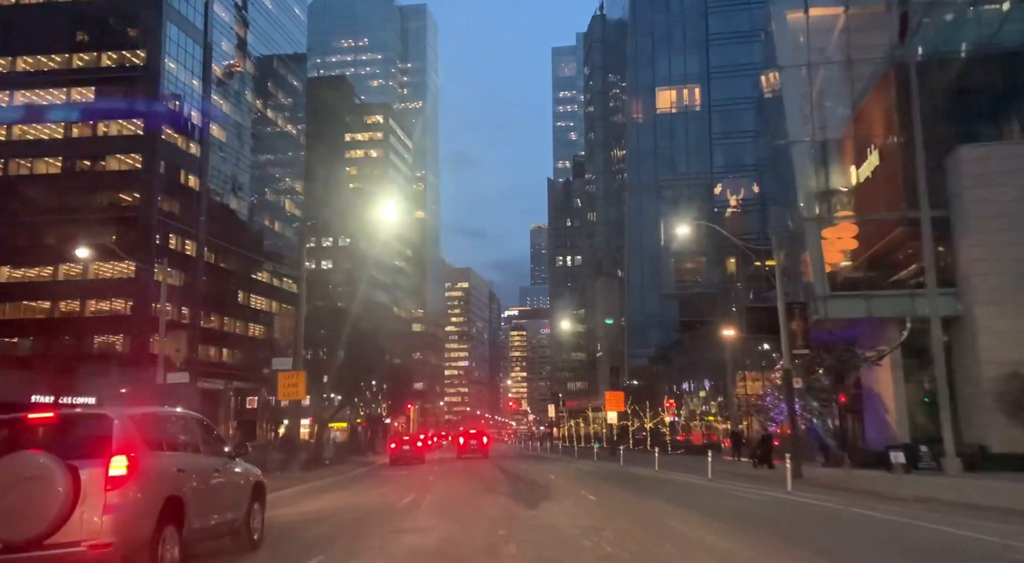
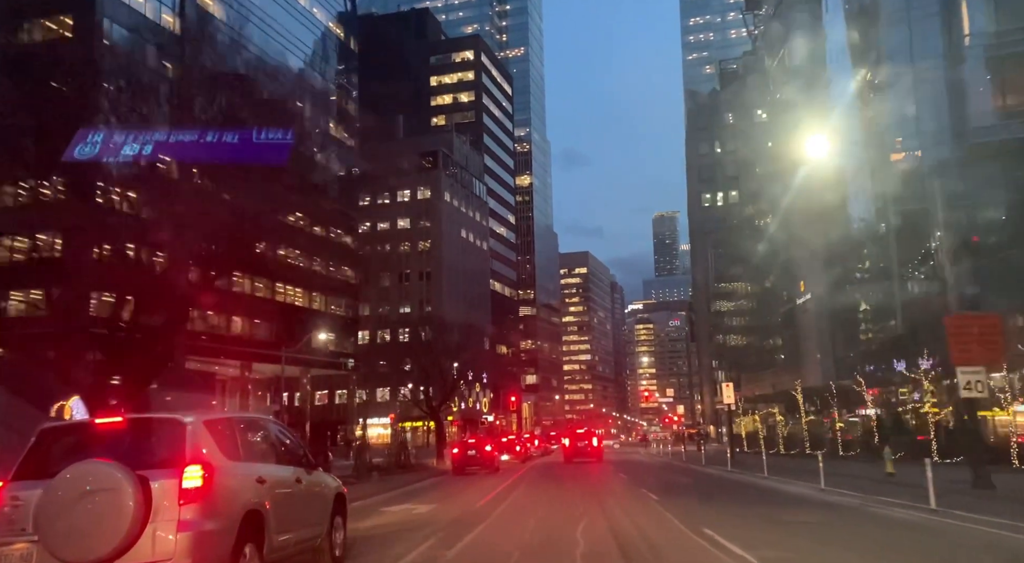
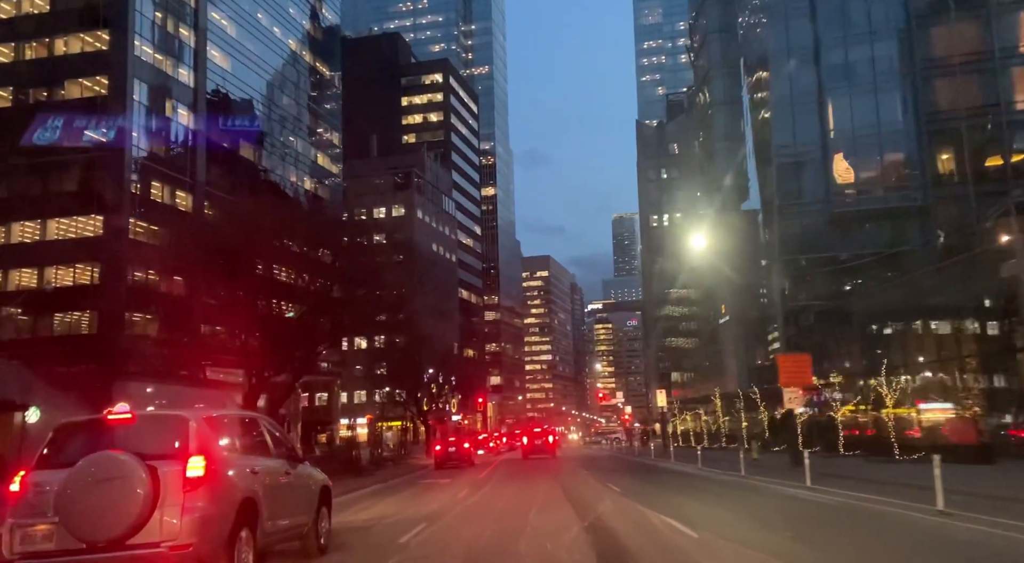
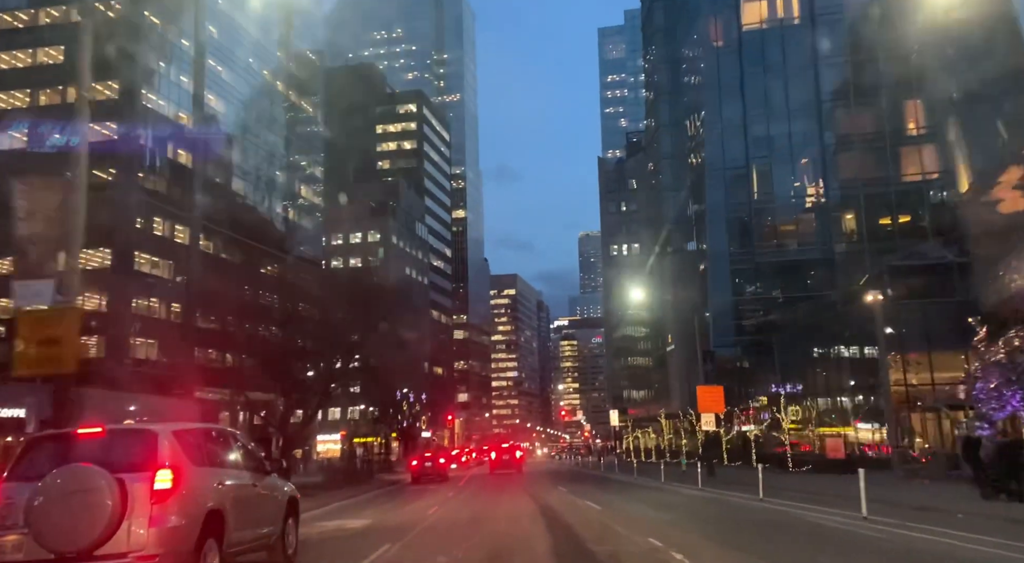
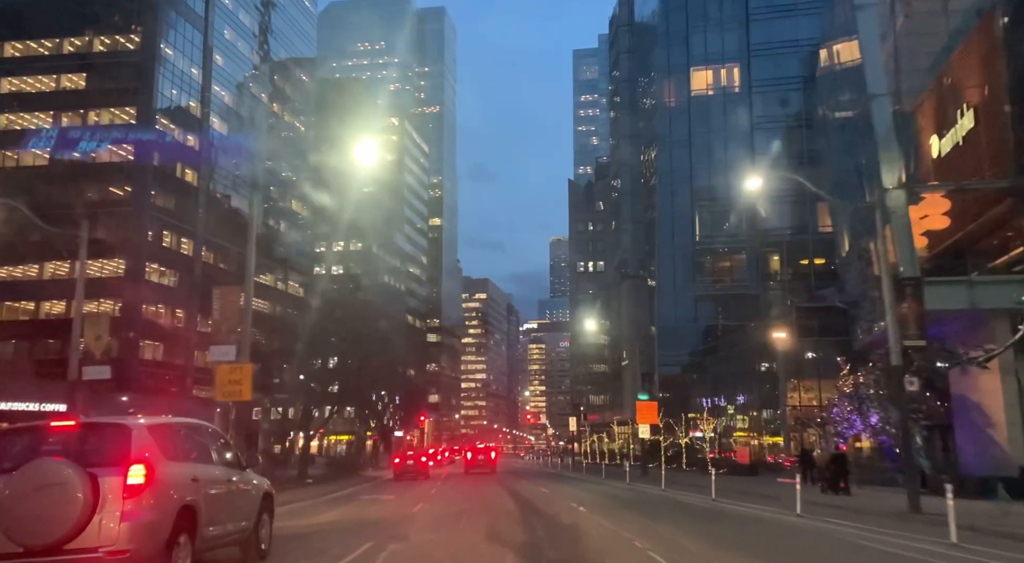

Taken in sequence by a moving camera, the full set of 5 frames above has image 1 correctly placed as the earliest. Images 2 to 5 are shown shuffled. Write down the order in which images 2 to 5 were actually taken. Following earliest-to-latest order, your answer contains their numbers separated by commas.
5, 4, 3, 2
